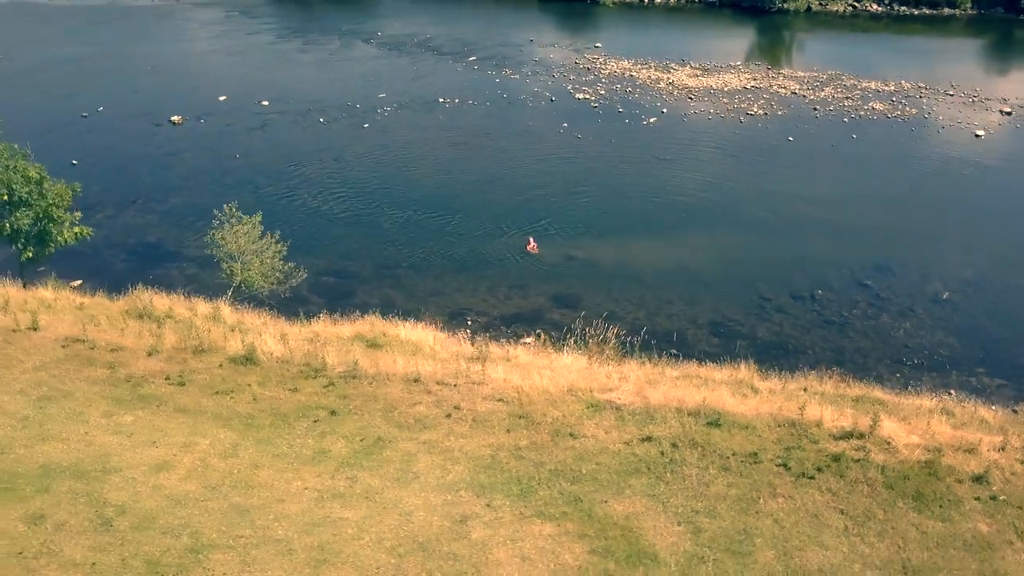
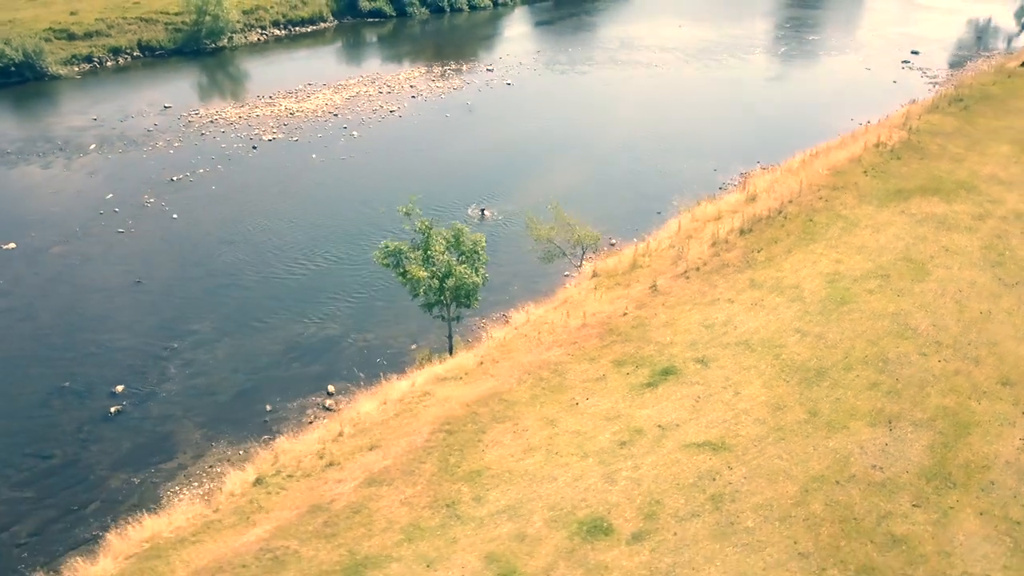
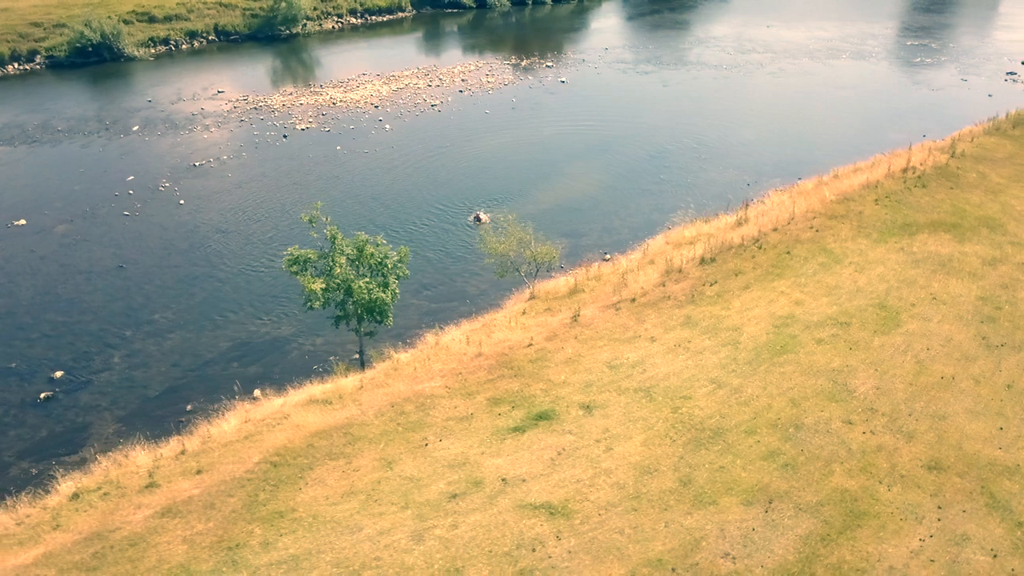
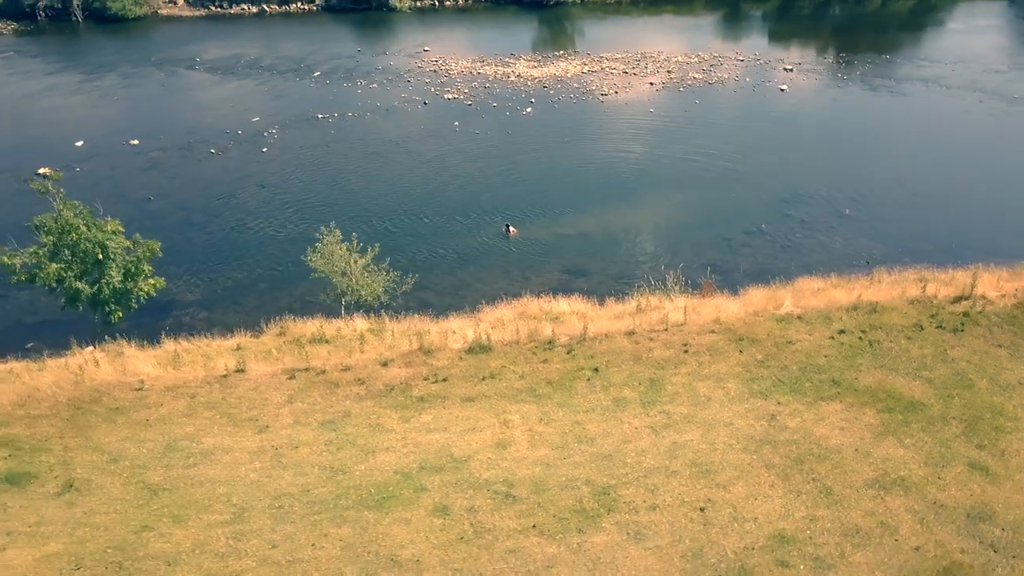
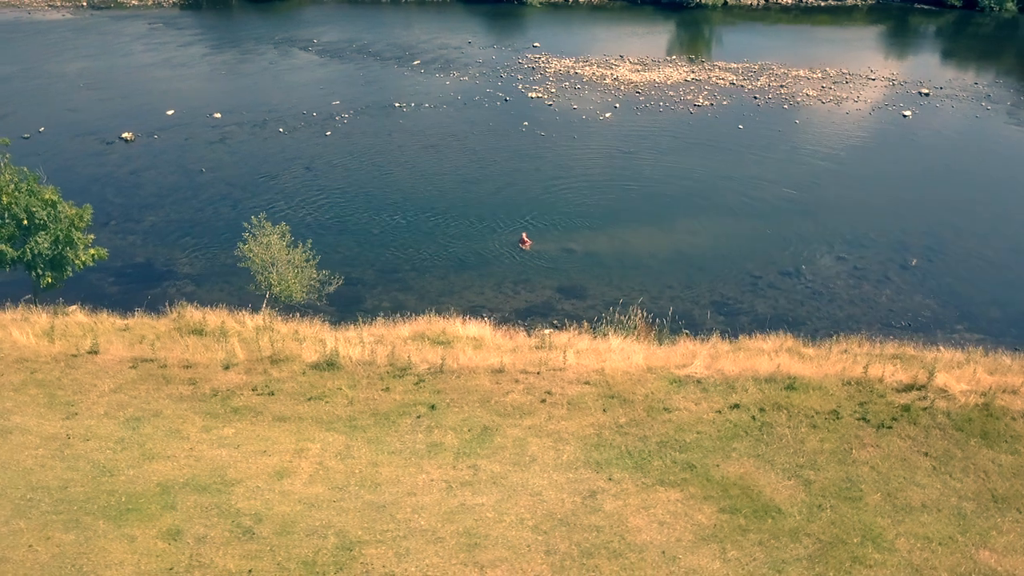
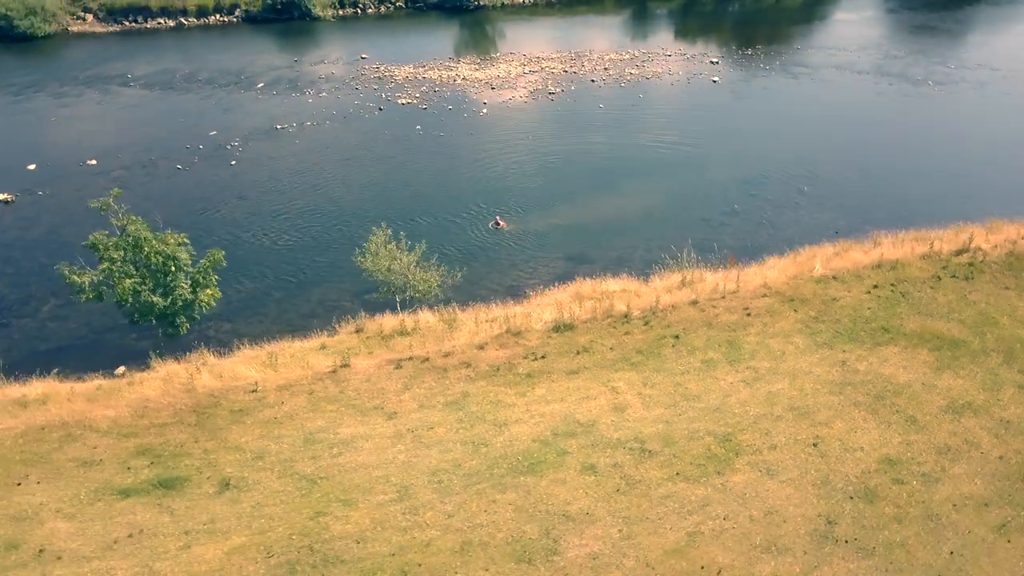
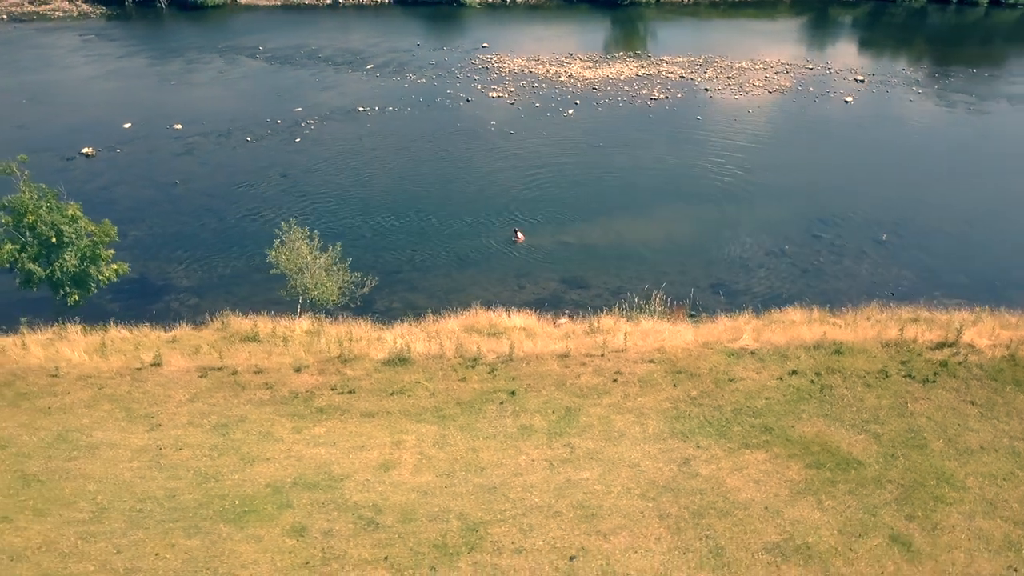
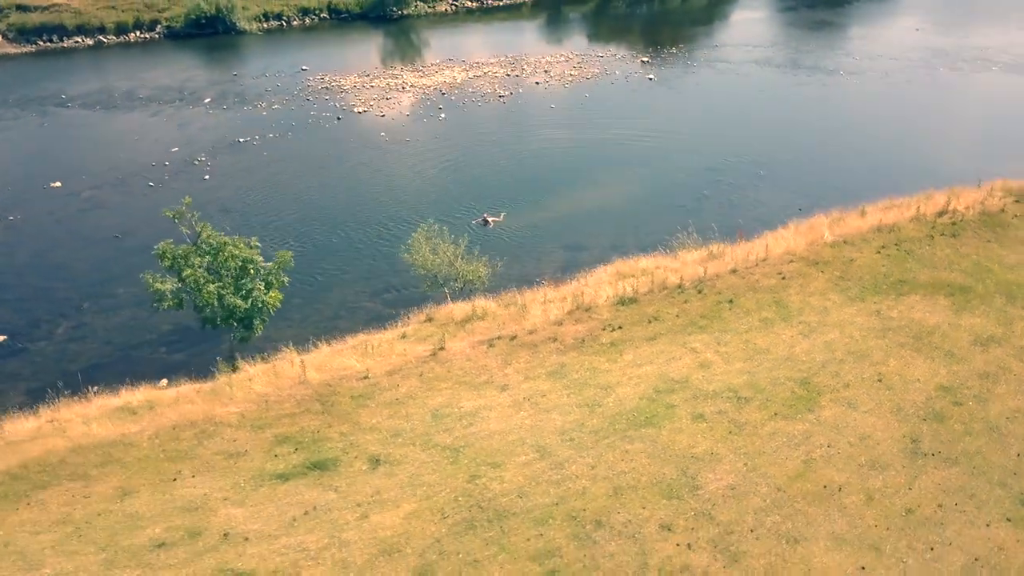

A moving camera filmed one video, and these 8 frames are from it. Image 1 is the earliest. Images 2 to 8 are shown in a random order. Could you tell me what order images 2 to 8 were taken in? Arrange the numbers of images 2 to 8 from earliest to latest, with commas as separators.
5, 7, 4, 6, 8, 3, 2
